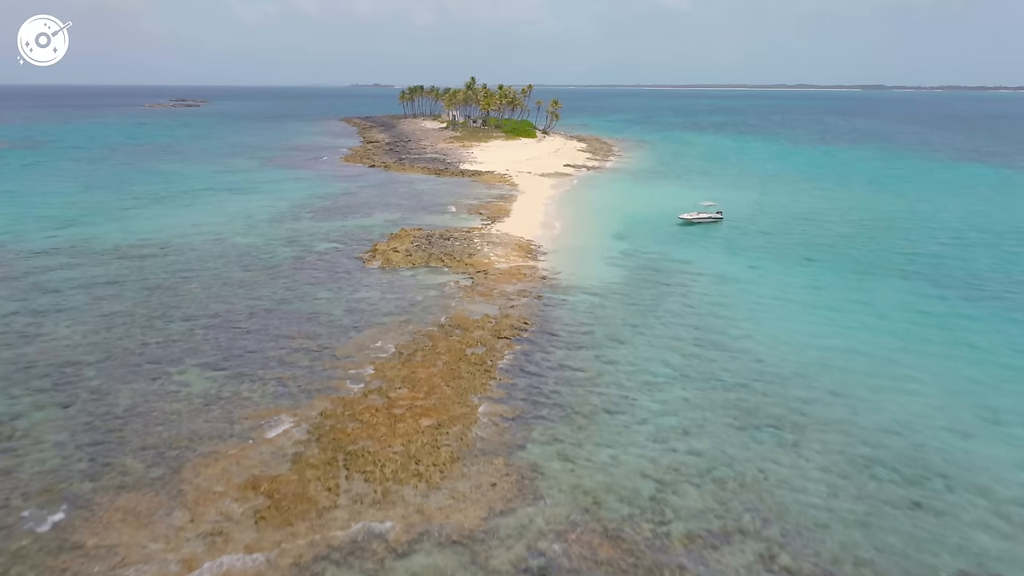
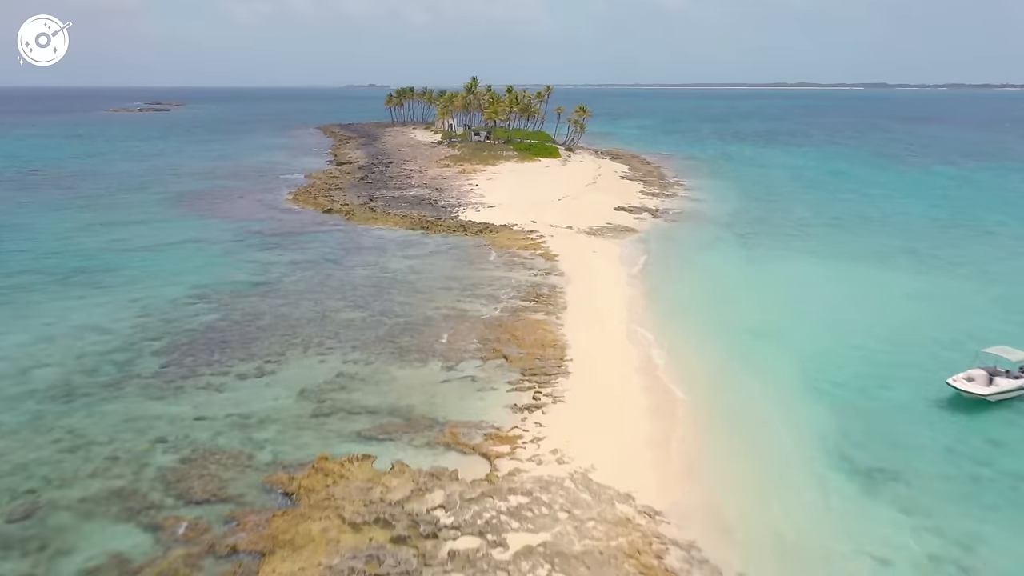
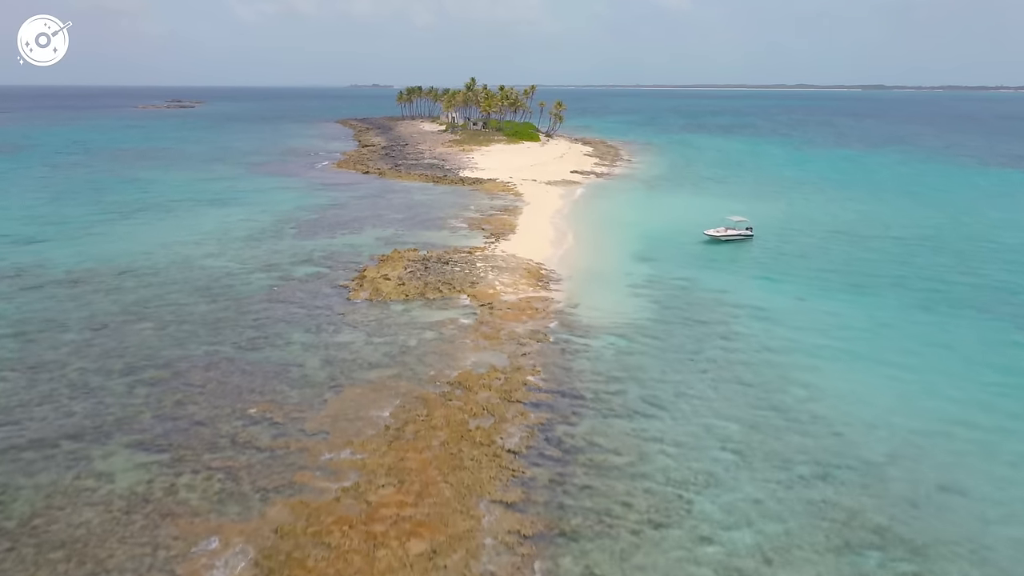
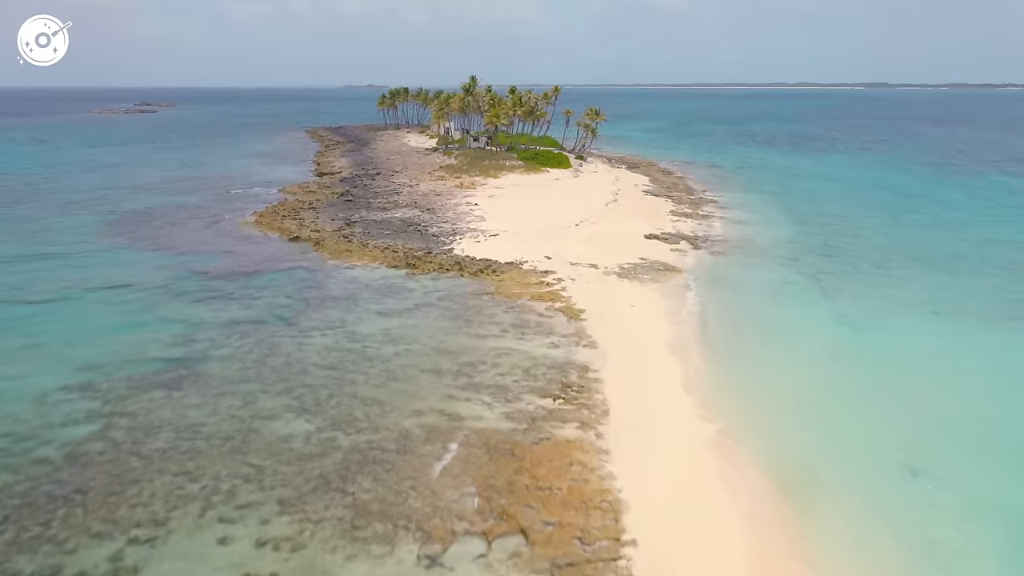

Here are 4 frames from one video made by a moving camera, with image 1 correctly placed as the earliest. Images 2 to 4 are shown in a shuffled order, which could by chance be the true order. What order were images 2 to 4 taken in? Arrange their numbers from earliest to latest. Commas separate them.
3, 2, 4
